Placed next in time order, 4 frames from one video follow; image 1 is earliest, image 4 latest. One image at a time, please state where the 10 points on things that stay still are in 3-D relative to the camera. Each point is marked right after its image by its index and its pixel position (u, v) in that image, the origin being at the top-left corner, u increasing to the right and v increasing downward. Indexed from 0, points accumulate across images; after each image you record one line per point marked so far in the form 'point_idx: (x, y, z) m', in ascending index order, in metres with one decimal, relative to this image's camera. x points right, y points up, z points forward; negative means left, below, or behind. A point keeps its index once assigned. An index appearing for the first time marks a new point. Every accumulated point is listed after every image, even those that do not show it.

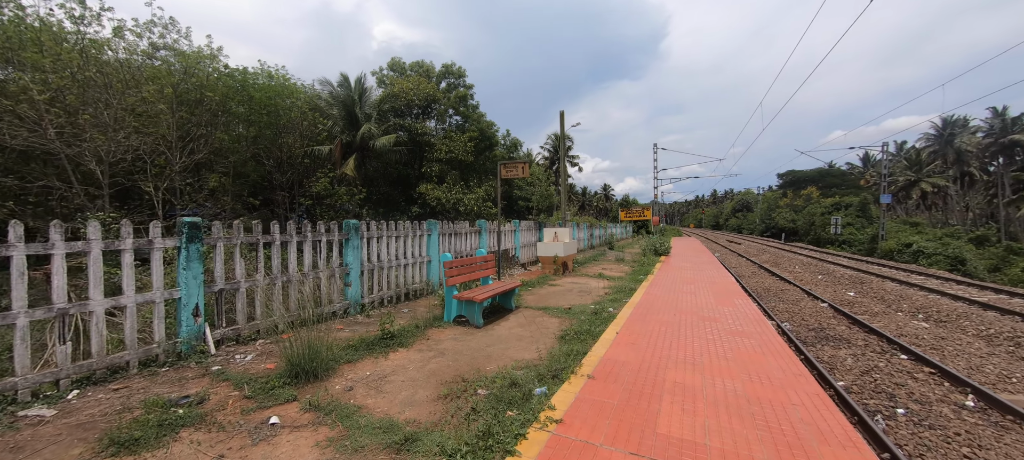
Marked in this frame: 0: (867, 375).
0: (+5.3, -2.2, +5.8) m
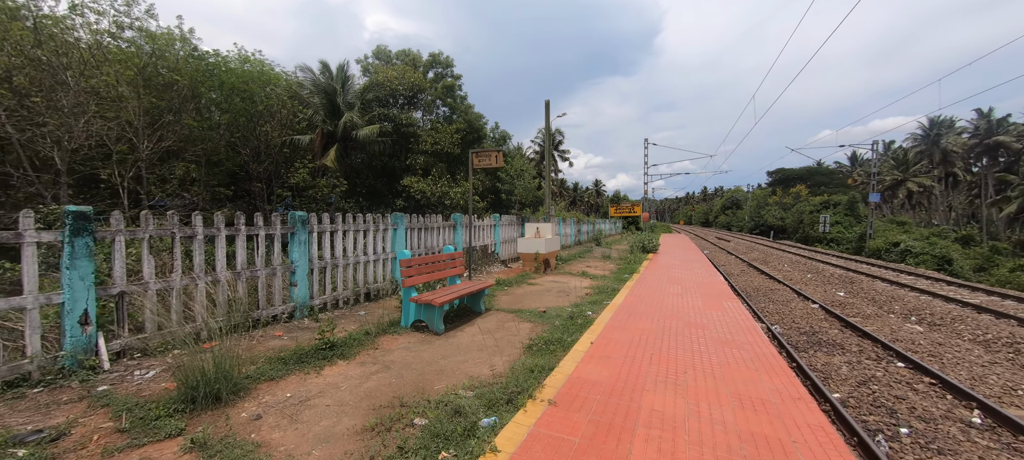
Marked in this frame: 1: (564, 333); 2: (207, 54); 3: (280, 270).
0: (+4.9, -2.2, +5.3) m
1: (+0.6, -1.2, +4.5) m
2: (-14.5, +8.4, +18.5) m
3: (-2.9, -0.5, +4.7) m
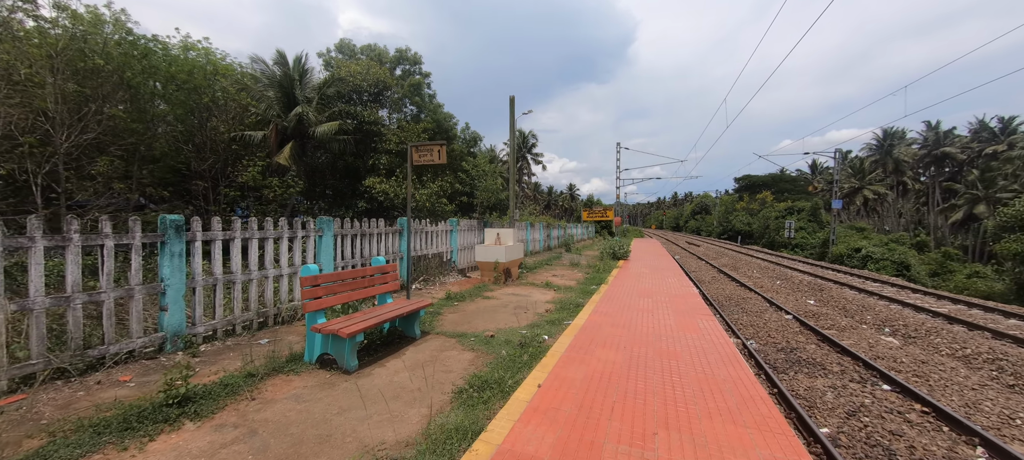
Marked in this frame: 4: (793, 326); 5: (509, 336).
0: (+4.2, -2.3, +4.7) m
1: (0.0, -1.3, +3.6) m
2: (-16.0, +8.3, +16.7) m
3: (-3.5, -0.6, +3.6) m
4: (+6.5, -2.2, +8.8) m
5: (0.0, -1.3, +4.8) m
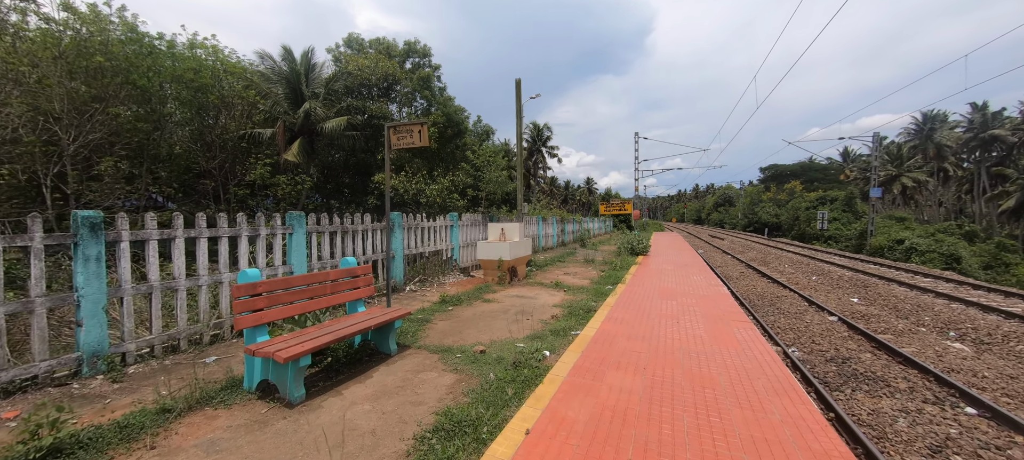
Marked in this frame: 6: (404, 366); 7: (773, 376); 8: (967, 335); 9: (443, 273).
0: (+4.1, -2.2, +3.7) m
1: (-0.1, -1.3, +2.8) m
2: (-15.6, +8.3, +16.5) m
3: (-3.6, -0.6, +3.0) m
4: (+6.6, -2.0, +7.7) m
5: (-0.1, -1.2, +4.0) m
6: (-1.0, -1.3, +3.7) m
7: (+2.4, -1.3, +3.5) m
8: (+8.8, -2.0, +7.5) m
9: (-1.4, -0.9, +8.1) m
